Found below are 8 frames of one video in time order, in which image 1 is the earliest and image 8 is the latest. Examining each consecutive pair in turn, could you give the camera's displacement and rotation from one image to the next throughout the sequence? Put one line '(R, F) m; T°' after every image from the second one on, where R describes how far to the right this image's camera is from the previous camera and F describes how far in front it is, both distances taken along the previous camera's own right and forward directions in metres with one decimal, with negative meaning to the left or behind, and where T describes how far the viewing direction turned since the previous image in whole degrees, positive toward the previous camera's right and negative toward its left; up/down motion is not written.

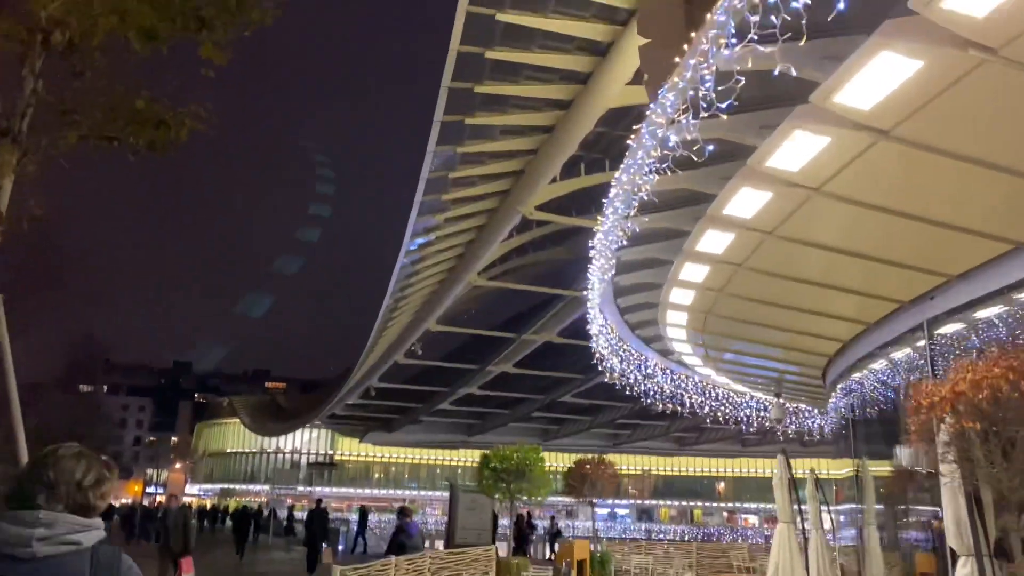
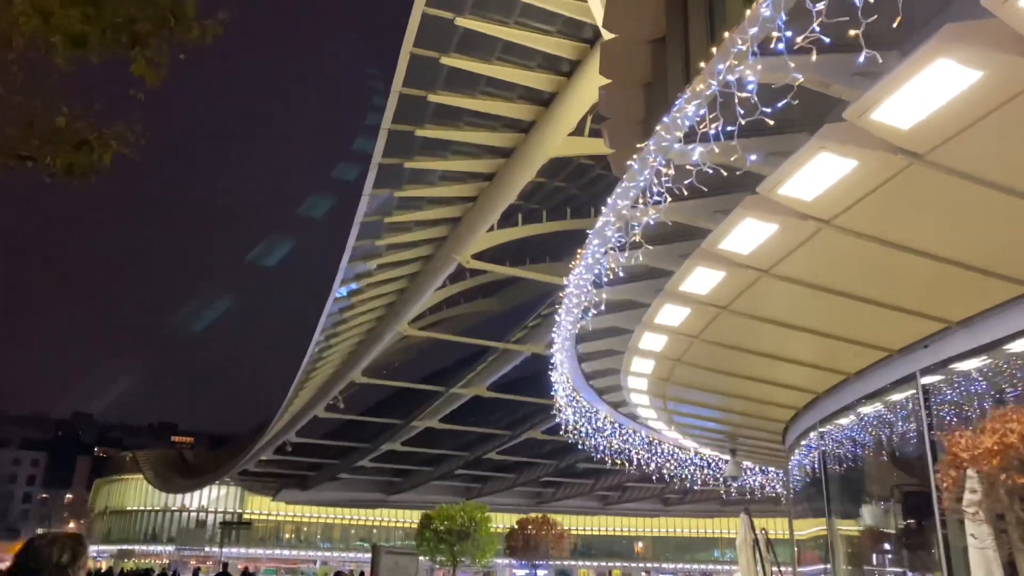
(-0.4, +0.6) m; +5°
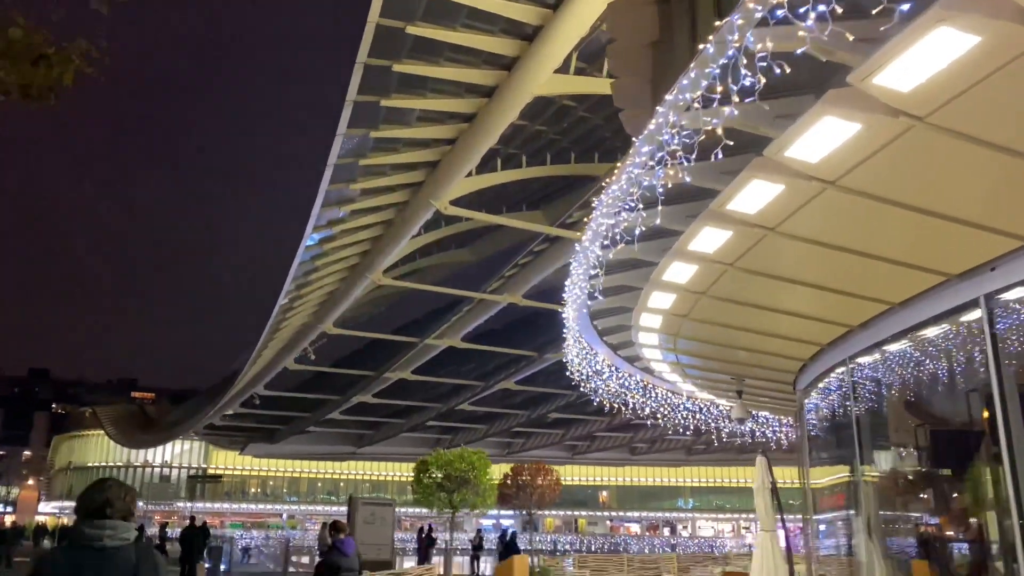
(-0.4, +0.6) m; +3°
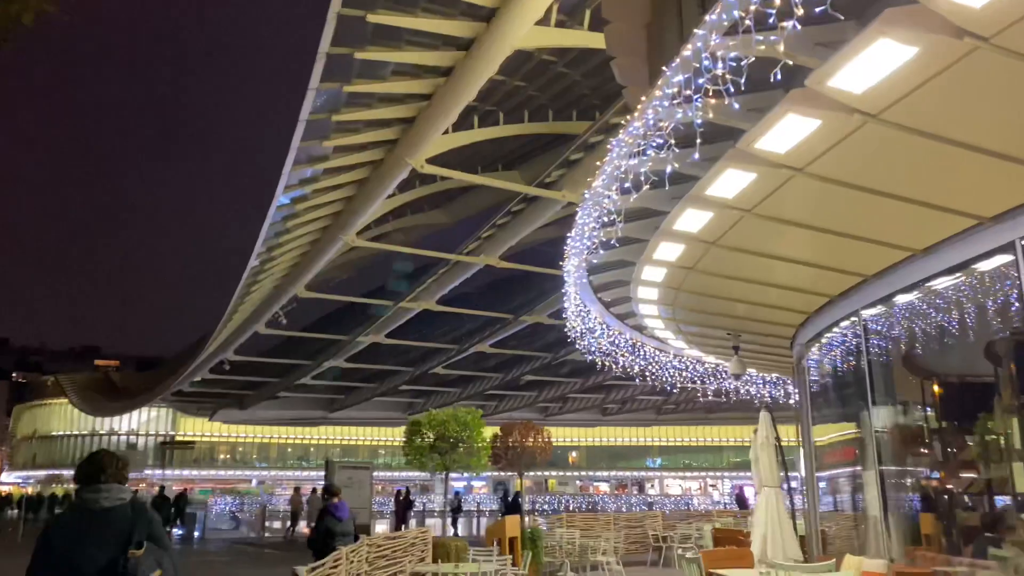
(-0.3, +0.4) m; +2°
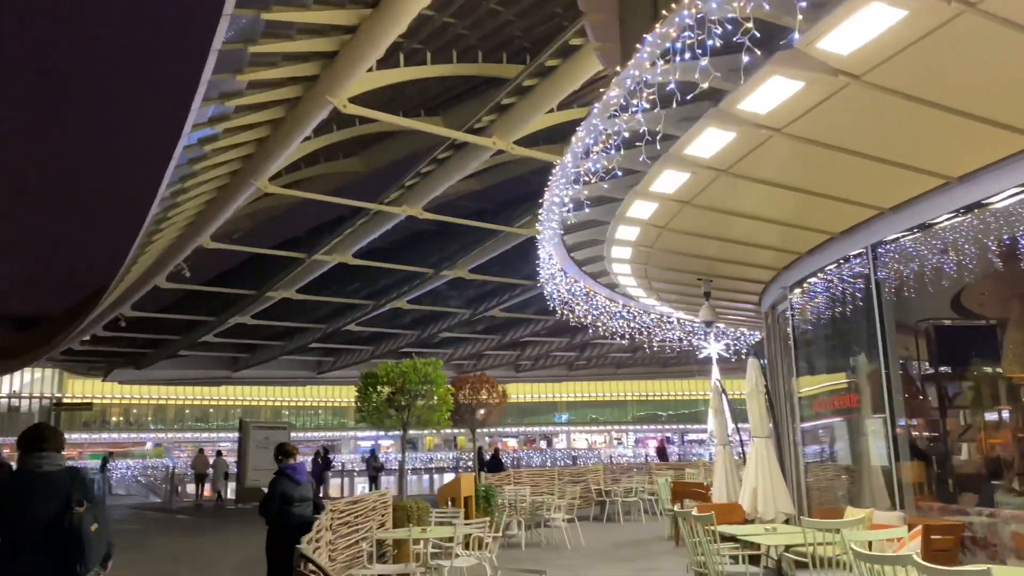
(-0.6, +0.9) m; +7°
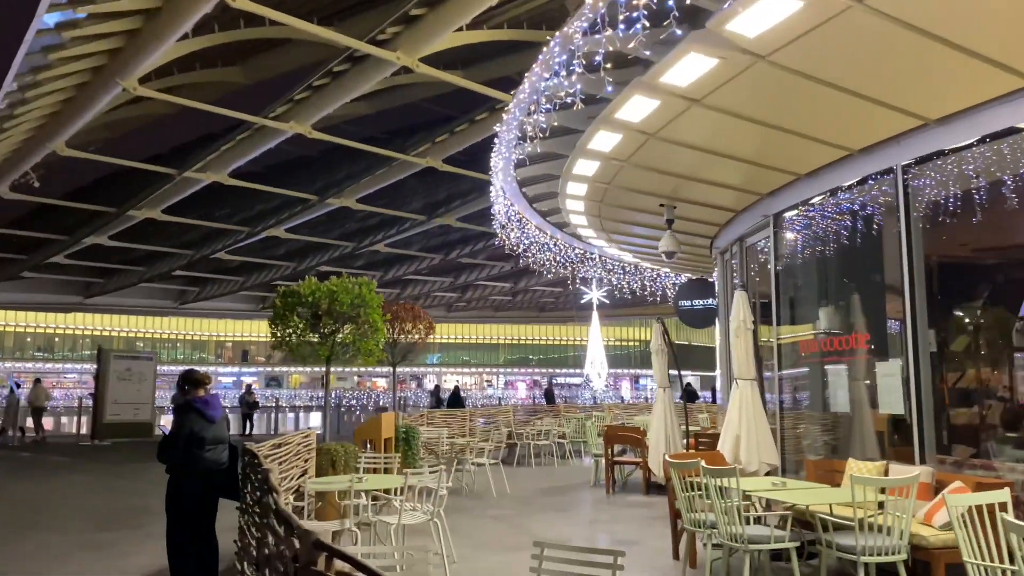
(-0.7, +1.3) m; +9°
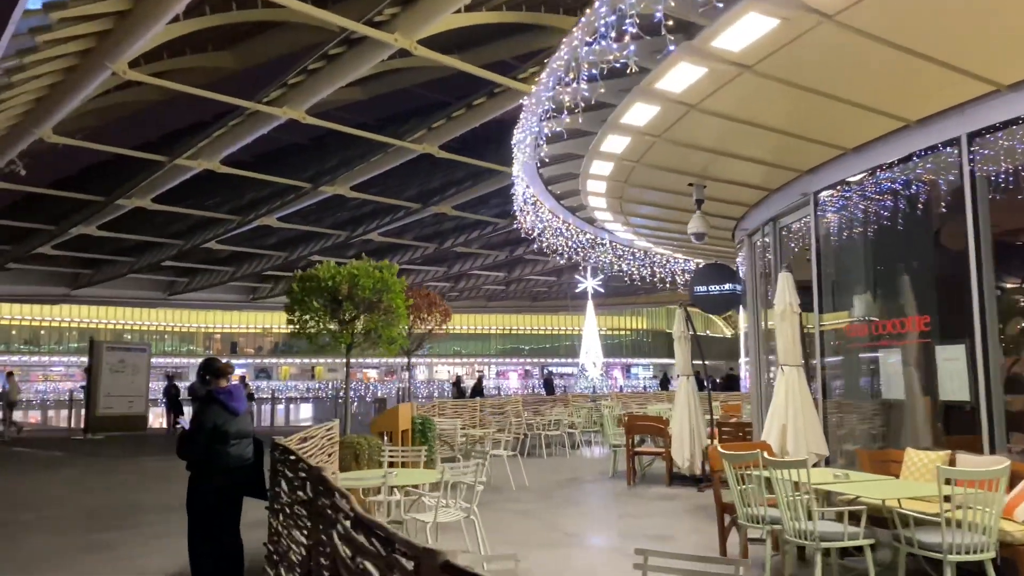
(-0.4, +0.4) m; +1°
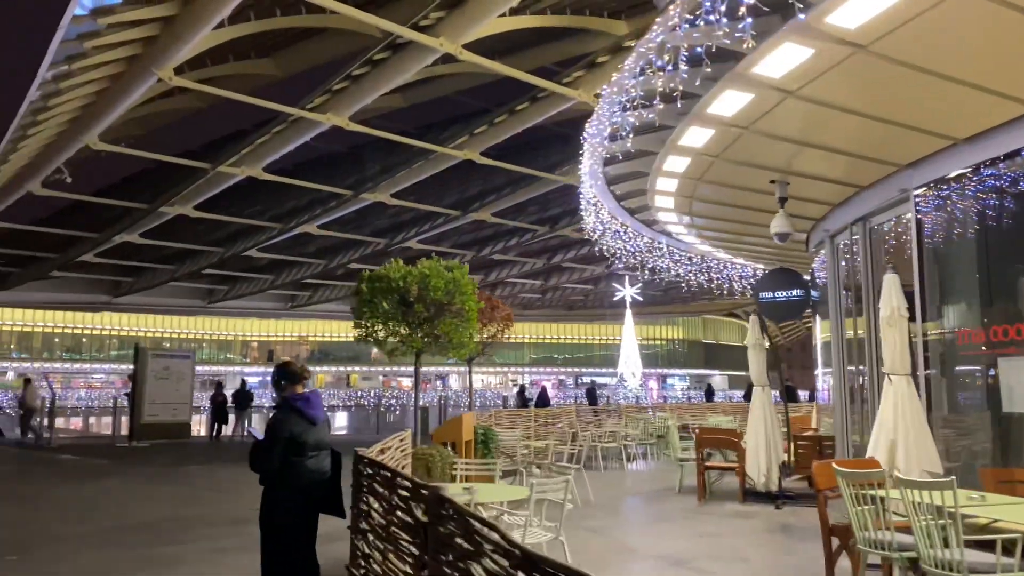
(-0.4, +0.4) m; -2°
